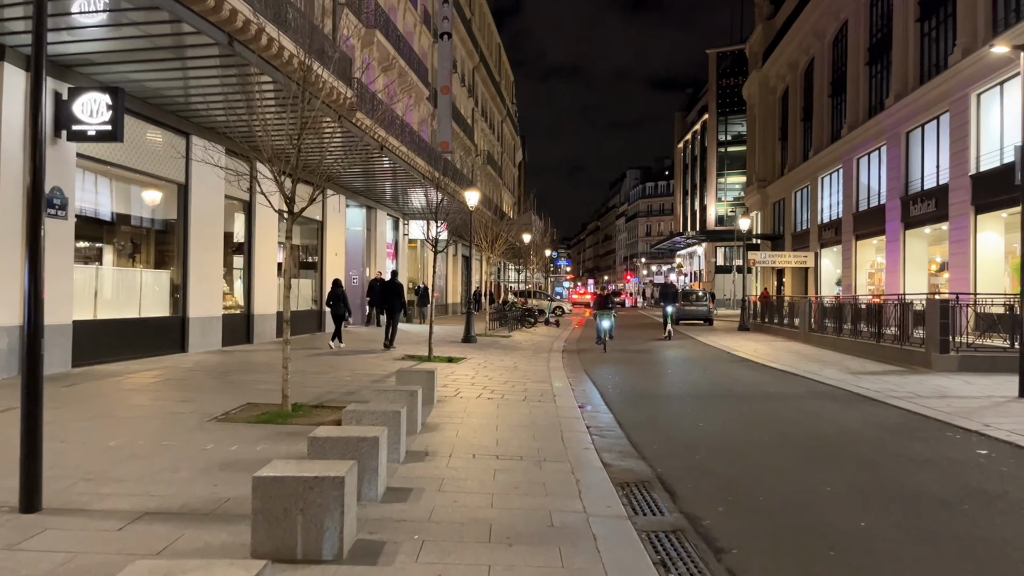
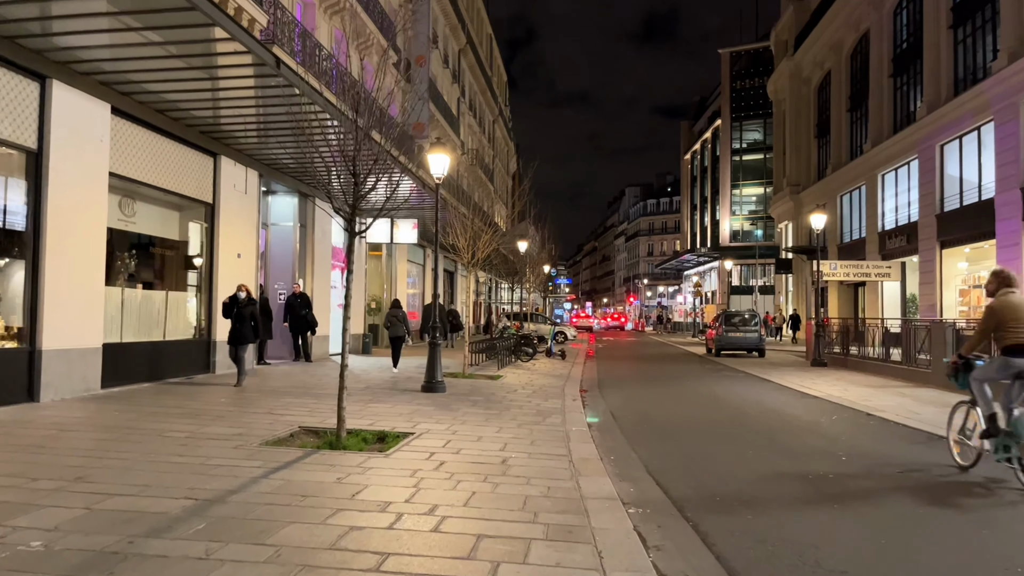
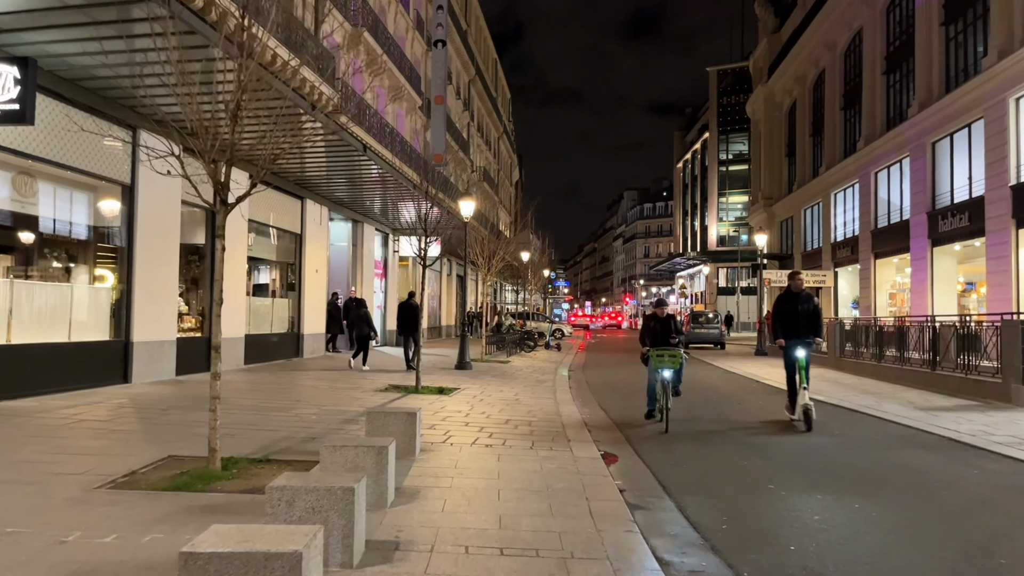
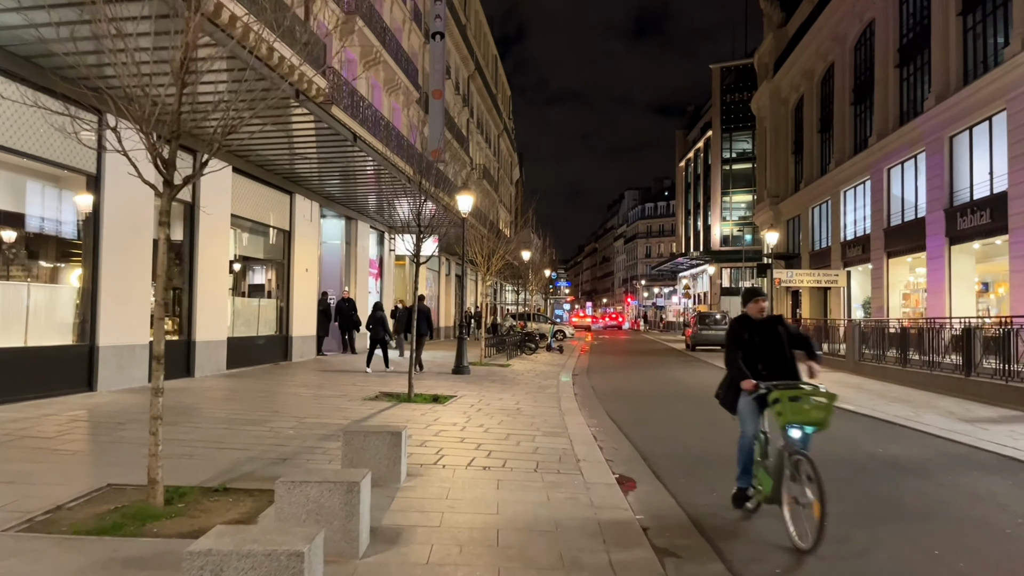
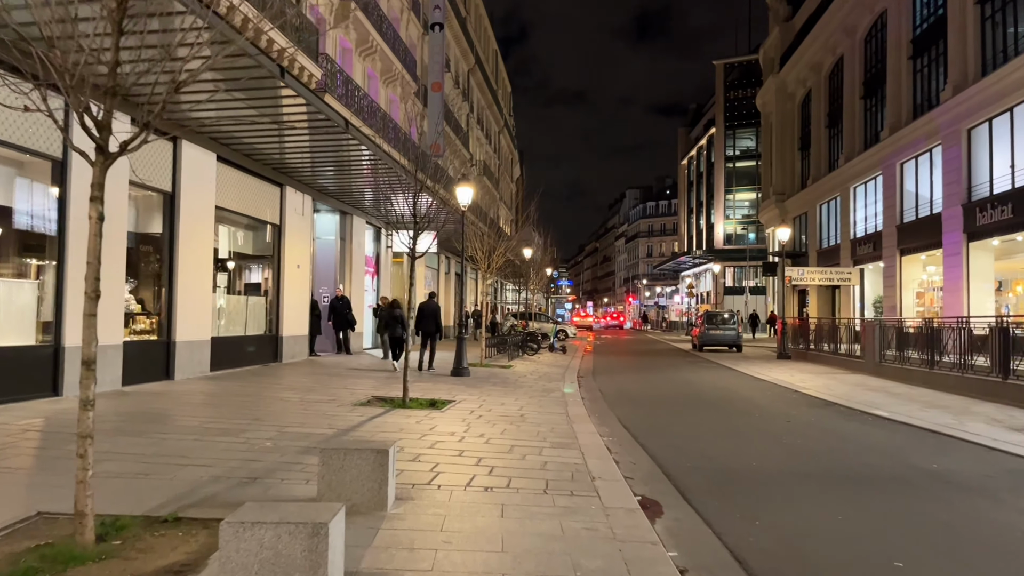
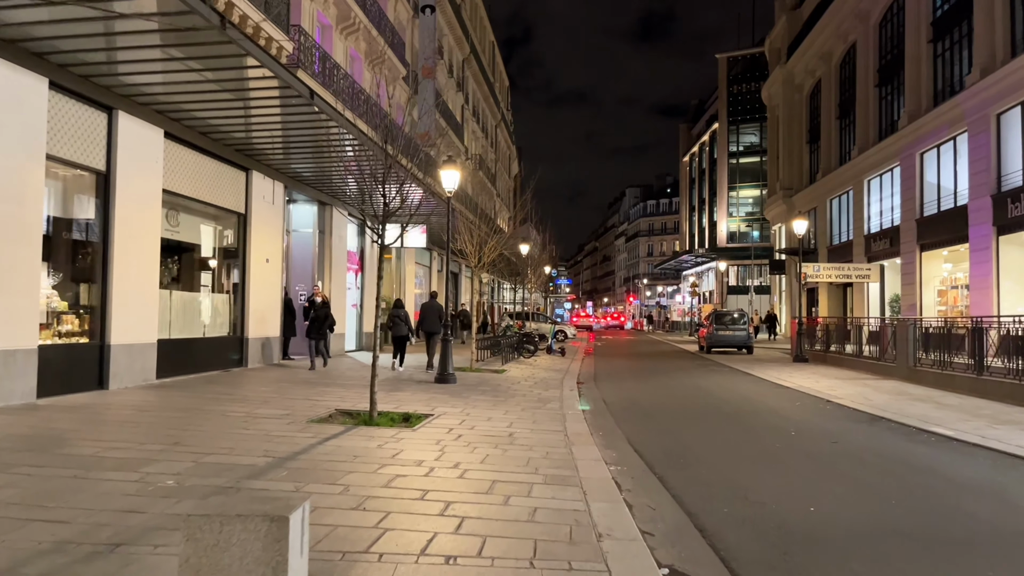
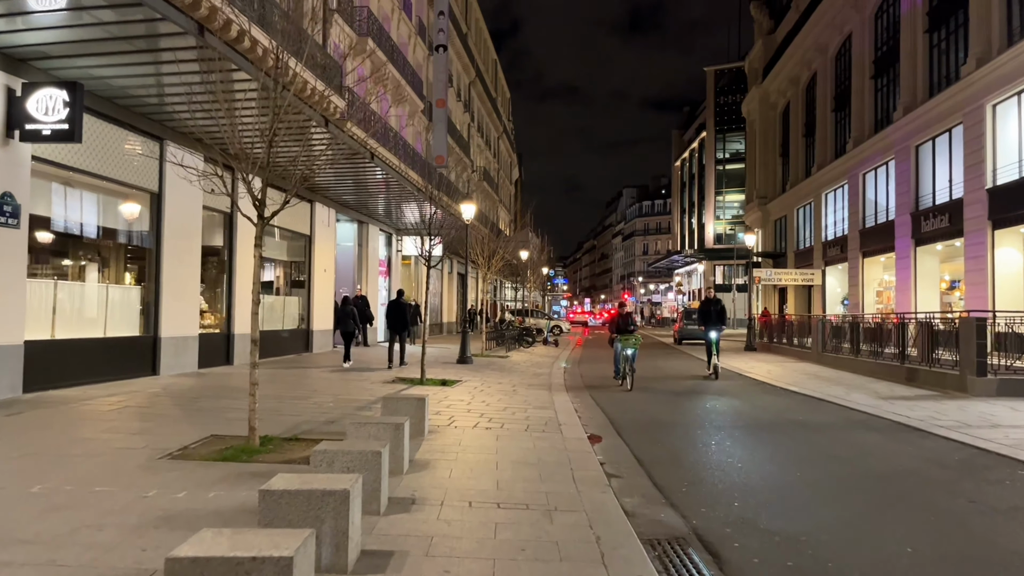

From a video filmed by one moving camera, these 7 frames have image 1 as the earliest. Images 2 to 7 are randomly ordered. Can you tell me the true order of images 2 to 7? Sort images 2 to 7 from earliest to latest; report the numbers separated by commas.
7, 3, 4, 5, 6, 2
